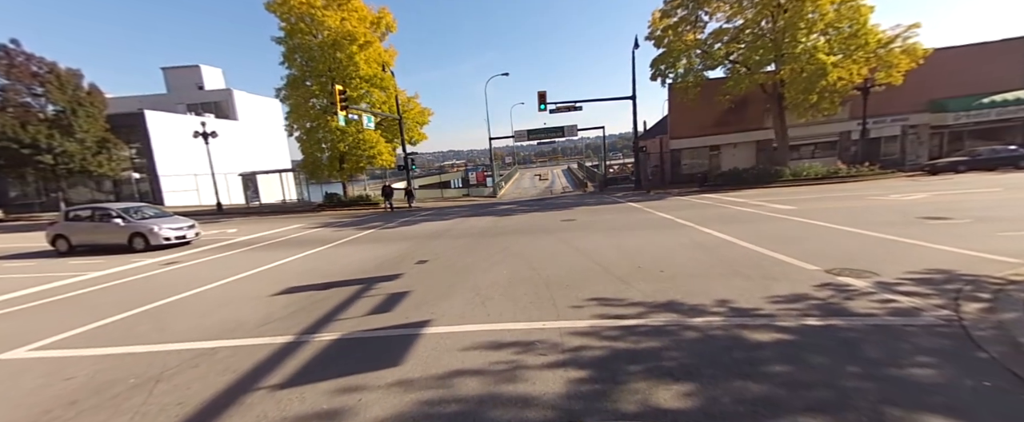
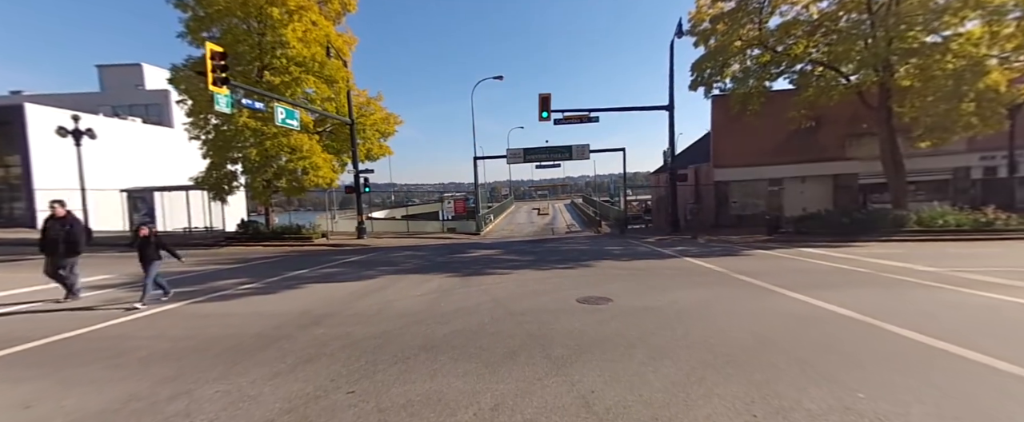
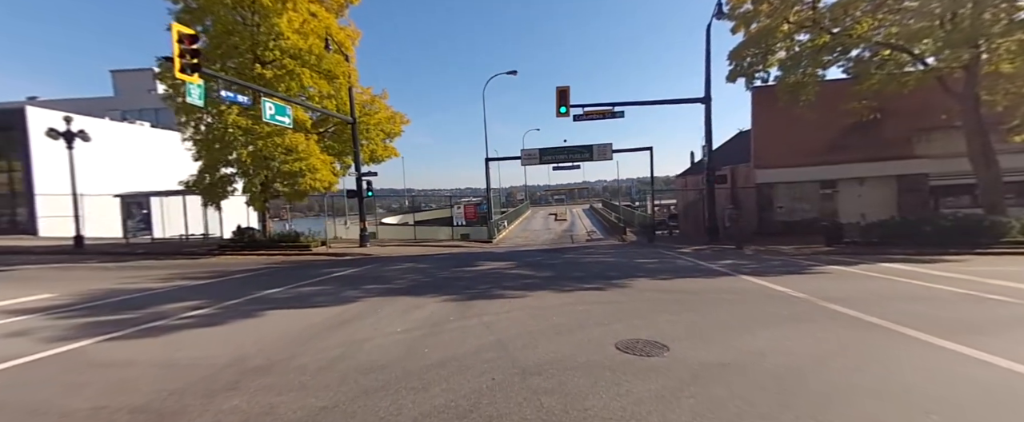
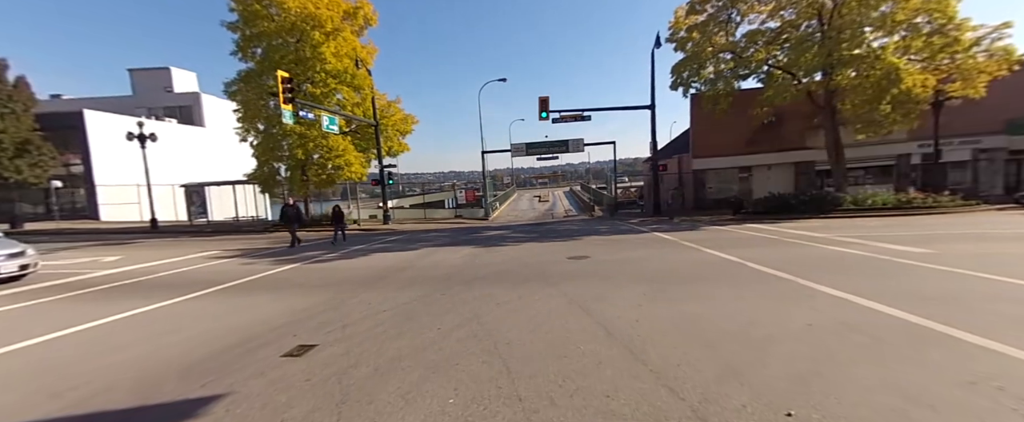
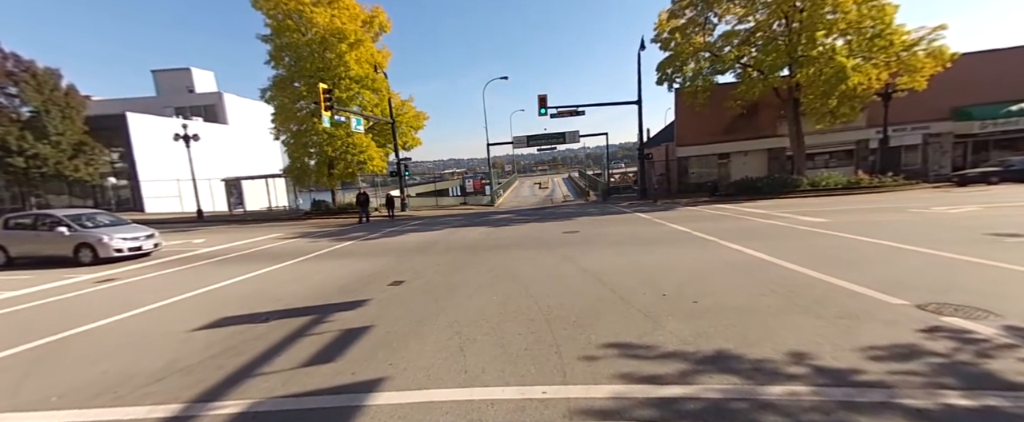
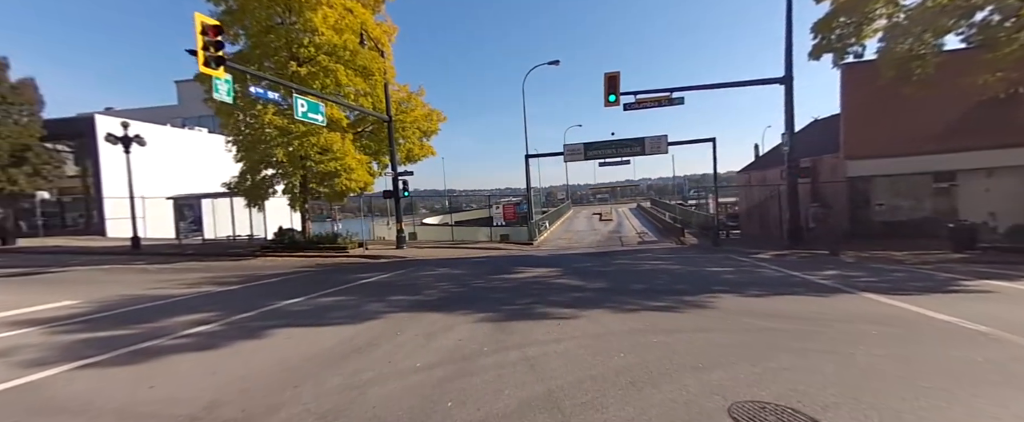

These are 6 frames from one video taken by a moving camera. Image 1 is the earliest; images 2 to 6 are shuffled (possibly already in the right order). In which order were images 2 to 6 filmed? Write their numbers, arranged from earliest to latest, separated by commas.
5, 4, 2, 3, 6
